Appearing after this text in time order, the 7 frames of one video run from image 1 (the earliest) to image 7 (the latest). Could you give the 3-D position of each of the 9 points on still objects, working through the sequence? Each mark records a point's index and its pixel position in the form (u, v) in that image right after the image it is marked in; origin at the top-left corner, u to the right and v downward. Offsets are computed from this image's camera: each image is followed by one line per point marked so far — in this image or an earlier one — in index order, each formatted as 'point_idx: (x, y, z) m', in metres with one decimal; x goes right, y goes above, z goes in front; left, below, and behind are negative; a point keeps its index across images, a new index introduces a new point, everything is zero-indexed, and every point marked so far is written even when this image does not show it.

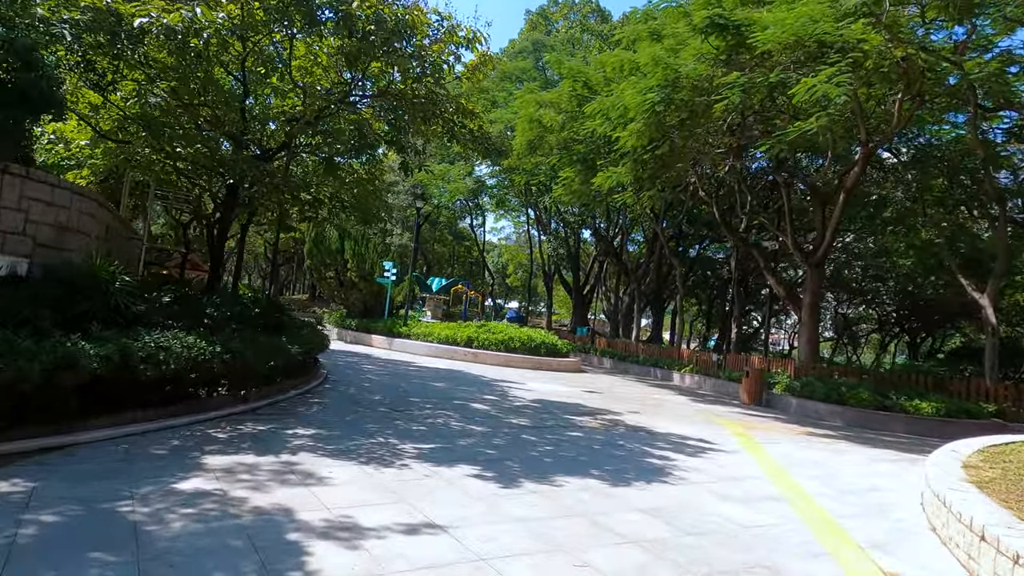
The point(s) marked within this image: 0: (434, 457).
0: (-0.8, -1.8, +7.0) m
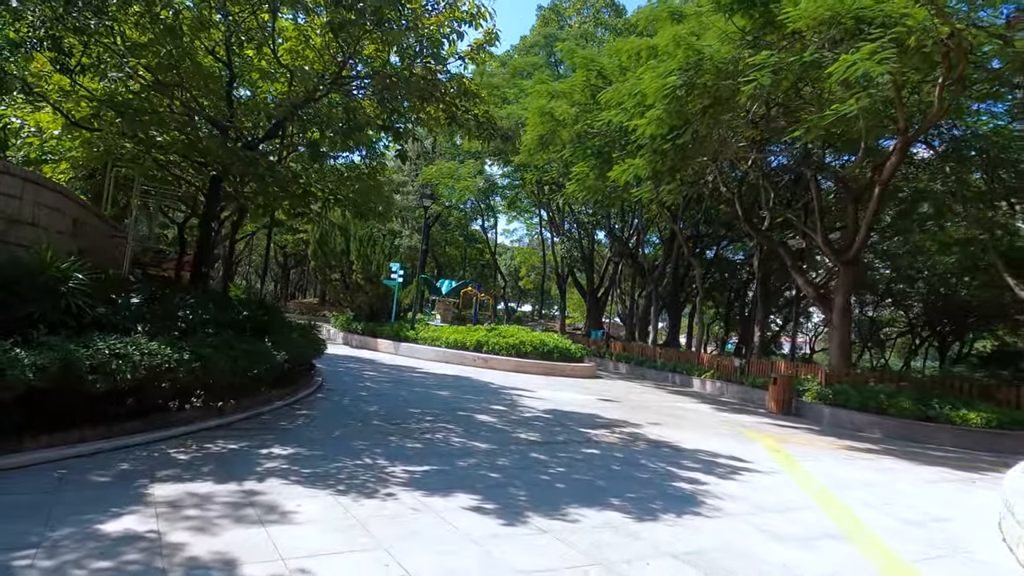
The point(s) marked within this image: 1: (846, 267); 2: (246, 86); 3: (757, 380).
0: (-0.8, -1.8, +6.0) m
1: (+8.5, +0.5, +16.7) m
2: (-4.6, +3.4, +11.3) m
3: (+7.2, -2.7, +19.5) m
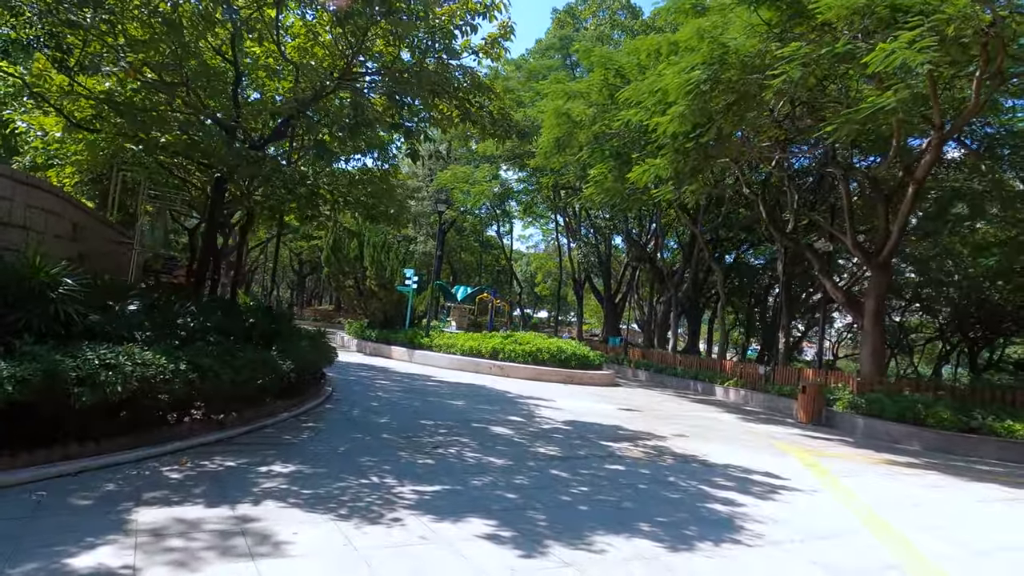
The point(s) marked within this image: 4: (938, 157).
0: (-0.6, -1.8, +5.5) m
1: (+8.9, +0.4, +16.0) m
2: (-4.4, +3.3, +11.0) m
3: (+7.7, -2.8, +18.8) m
4: (+9.4, +2.9, +14.6) m
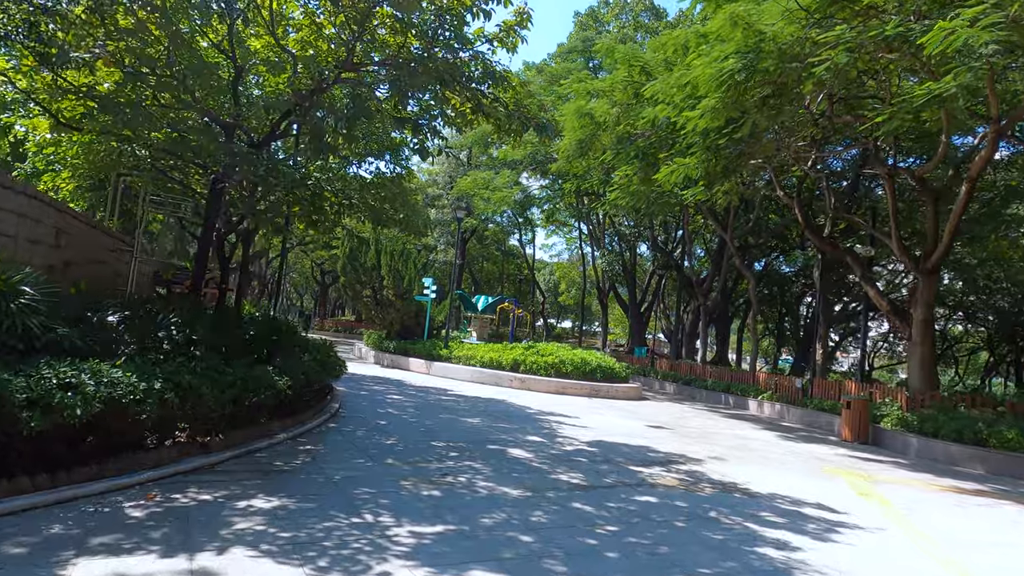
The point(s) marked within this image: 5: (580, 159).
0: (-0.5, -1.9, +4.6) m
1: (+9.3, +0.3, +14.9) m
2: (-4.1, +3.2, +10.3) m
3: (+8.3, -3.1, +17.6) m
4: (+9.8, +2.8, +13.5) m
5: (+2.0, +3.8, +19.4) m
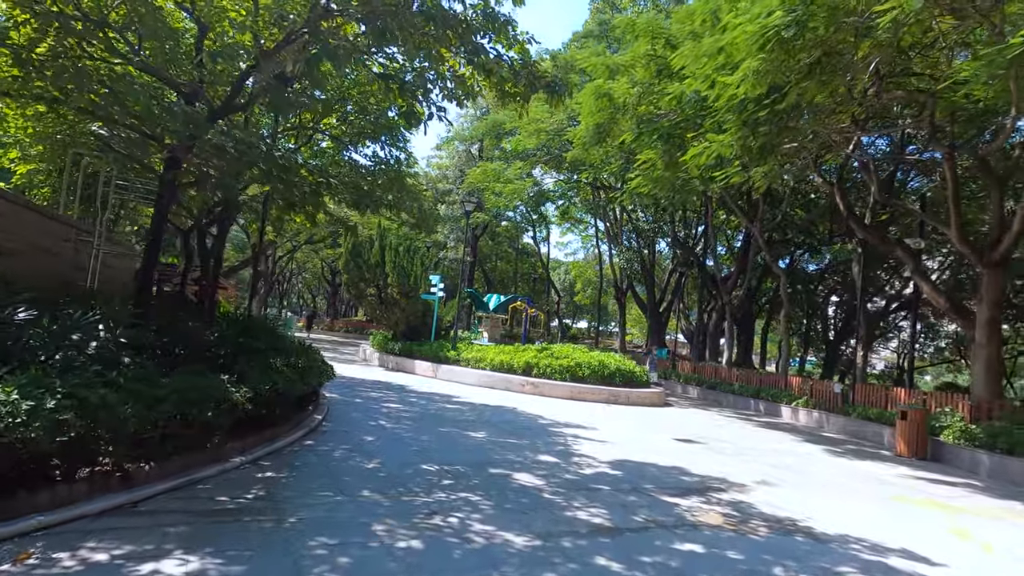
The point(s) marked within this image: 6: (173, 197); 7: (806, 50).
0: (-0.5, -1.8, +3.2) m
1: (+9.5, +0.4, +13.2) m
2: (-4.0, +3.3, +8.9) m
3: (+8.6, -3.0, +16.0) m
4: (+10.0, +2.9, +11.8) m
5: (+2.3, +3.9, +17.9) m
6: (-4.3, +1.2, +8.4) m
7: (+4.4, +3.6, +10.0) m
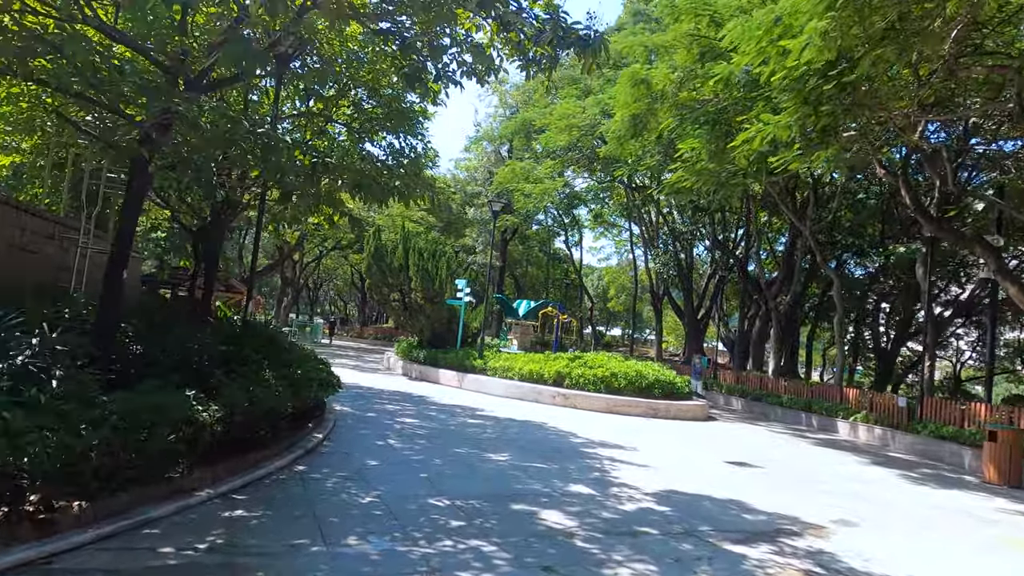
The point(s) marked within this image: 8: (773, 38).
0: (-0.5, -1.7, +1.9) m
1: (+10.0, +0.4, +11.4) m
2: (-3.7, +3.3, +7.9) m
3: (+9.2, -3.0, +14.2) m
4: (+10.4, +2.9, +10.0) m
5: (+3.0, +3.8, +16.5) m
6: (-4.0, +1.2, +7.4) m
7: (+4.8, +3.6, +8.6) m
8: (+4.0, +3.9, +10.2) m
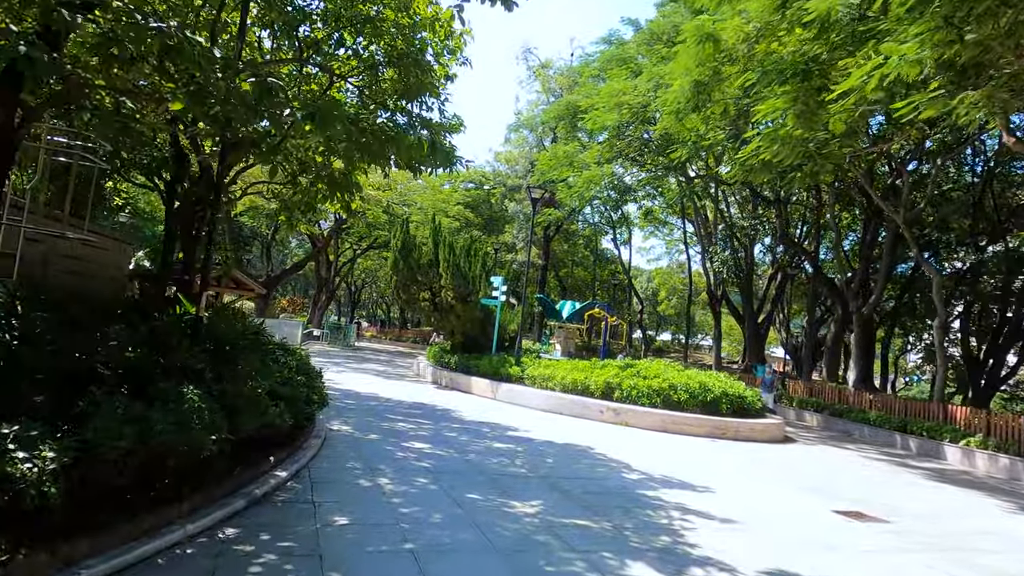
0: (-0.7, -1.5, -0.4) m
1: (+10.5, +0.5, +8.4) m
2: (-3.4, +3.4, +5.8) m
3: (+9.9, -2.9, +11.2) m
4: (+10.8, +3.0, +7.0) m
5: (+3.9, +3.9, +14.0) m
6: (-3.8, +1.3, +5.3) m
7: (+5.1, +3.7, +5.9) m
8: (+4.5, +4.0, +7.6) m
